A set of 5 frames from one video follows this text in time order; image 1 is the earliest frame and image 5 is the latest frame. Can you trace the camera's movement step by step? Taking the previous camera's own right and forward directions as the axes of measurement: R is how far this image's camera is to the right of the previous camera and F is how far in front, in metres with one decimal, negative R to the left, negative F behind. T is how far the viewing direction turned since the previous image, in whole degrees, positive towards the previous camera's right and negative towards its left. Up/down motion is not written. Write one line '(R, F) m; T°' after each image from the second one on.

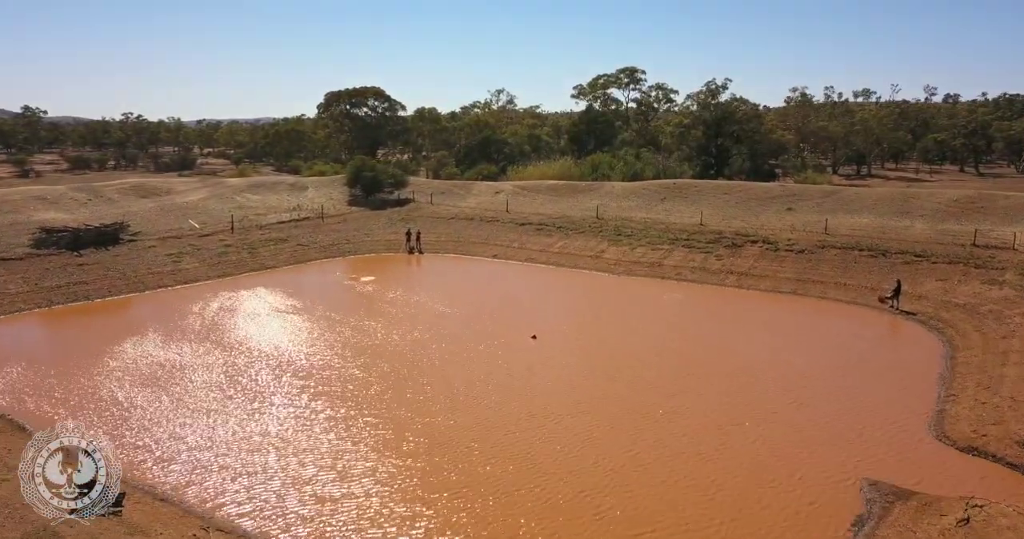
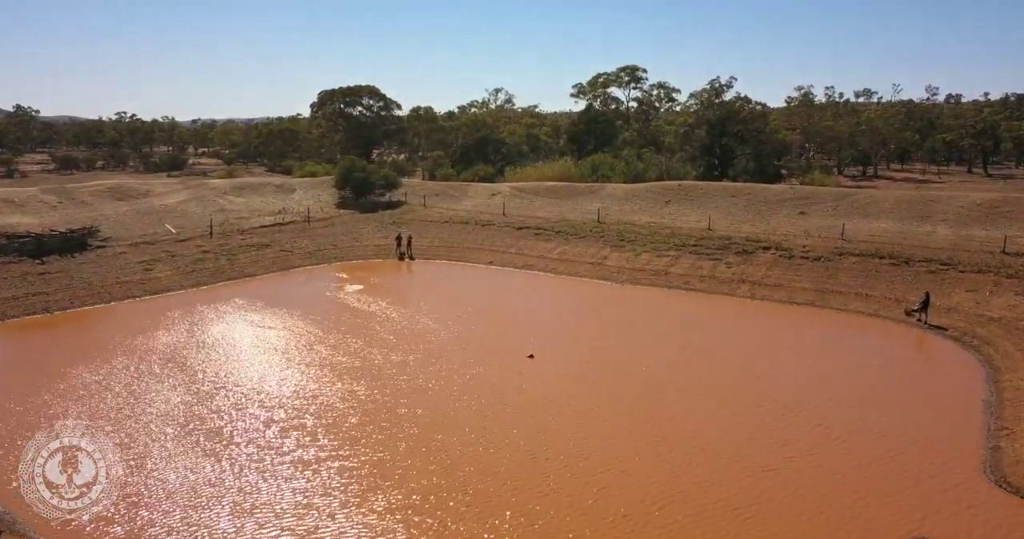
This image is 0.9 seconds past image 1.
(+0.1, +2.0) m; 0°
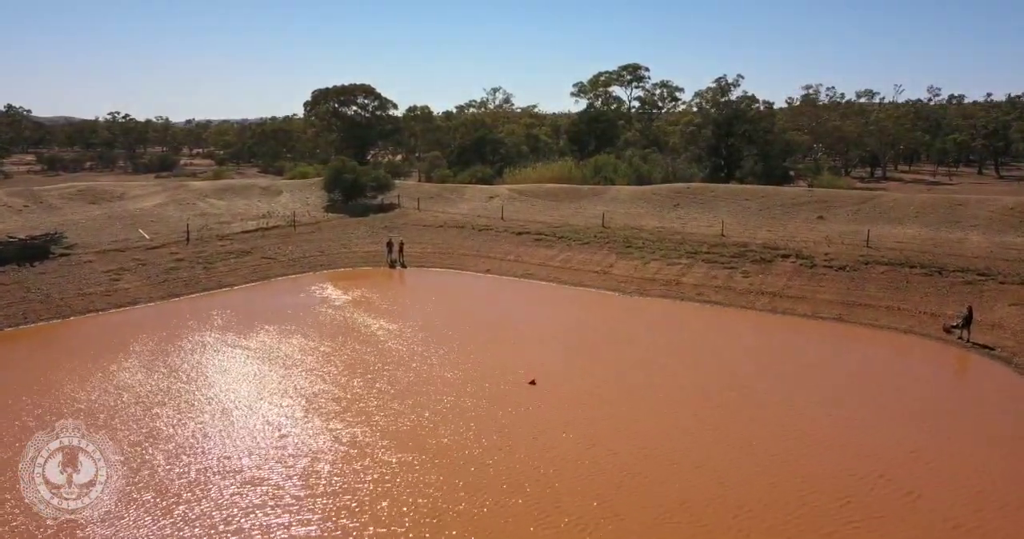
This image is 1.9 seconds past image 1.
(0.0, +2.2) m; 0°
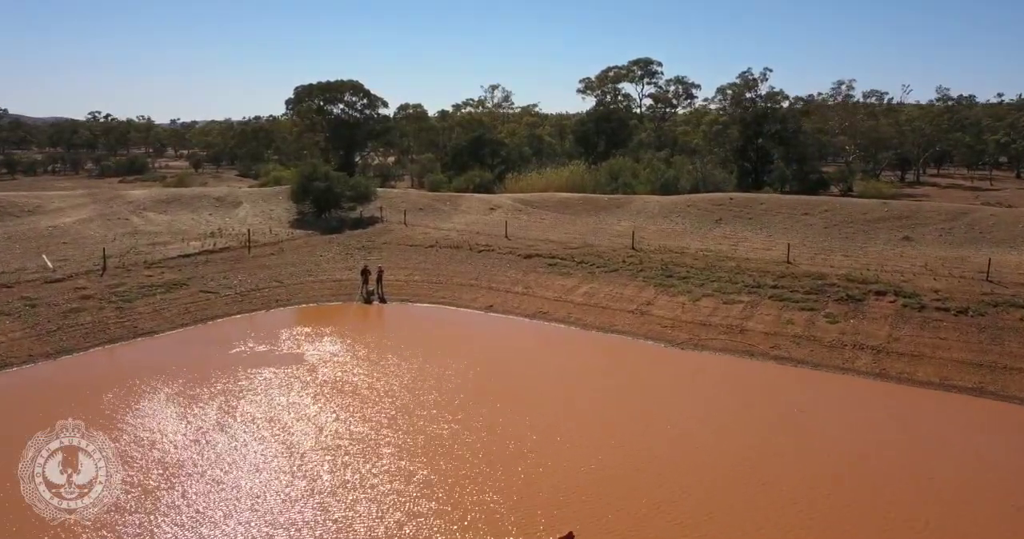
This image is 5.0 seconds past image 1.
(-0.4, +6.5) m; 0°
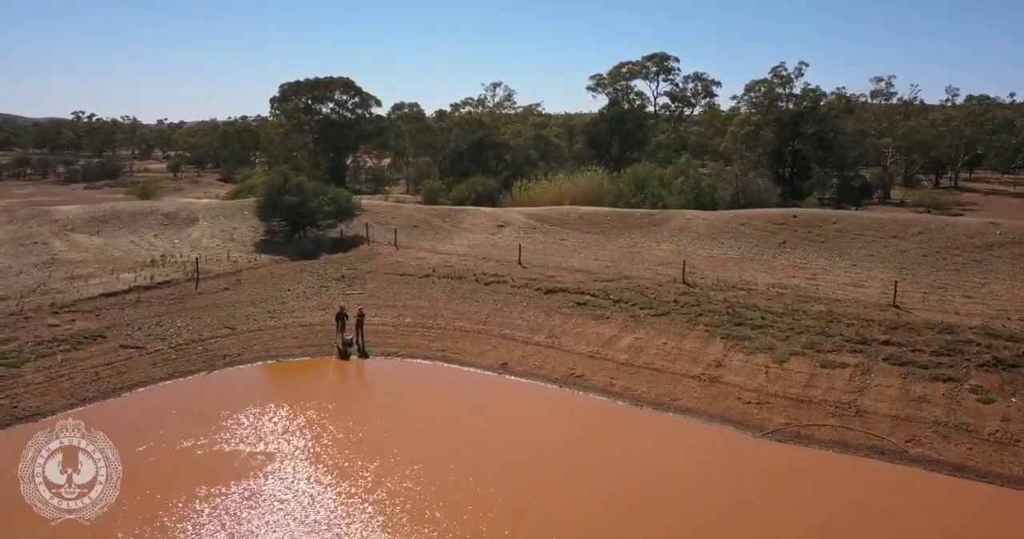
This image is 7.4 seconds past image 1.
(-0.6, +5.7) m; 0°
